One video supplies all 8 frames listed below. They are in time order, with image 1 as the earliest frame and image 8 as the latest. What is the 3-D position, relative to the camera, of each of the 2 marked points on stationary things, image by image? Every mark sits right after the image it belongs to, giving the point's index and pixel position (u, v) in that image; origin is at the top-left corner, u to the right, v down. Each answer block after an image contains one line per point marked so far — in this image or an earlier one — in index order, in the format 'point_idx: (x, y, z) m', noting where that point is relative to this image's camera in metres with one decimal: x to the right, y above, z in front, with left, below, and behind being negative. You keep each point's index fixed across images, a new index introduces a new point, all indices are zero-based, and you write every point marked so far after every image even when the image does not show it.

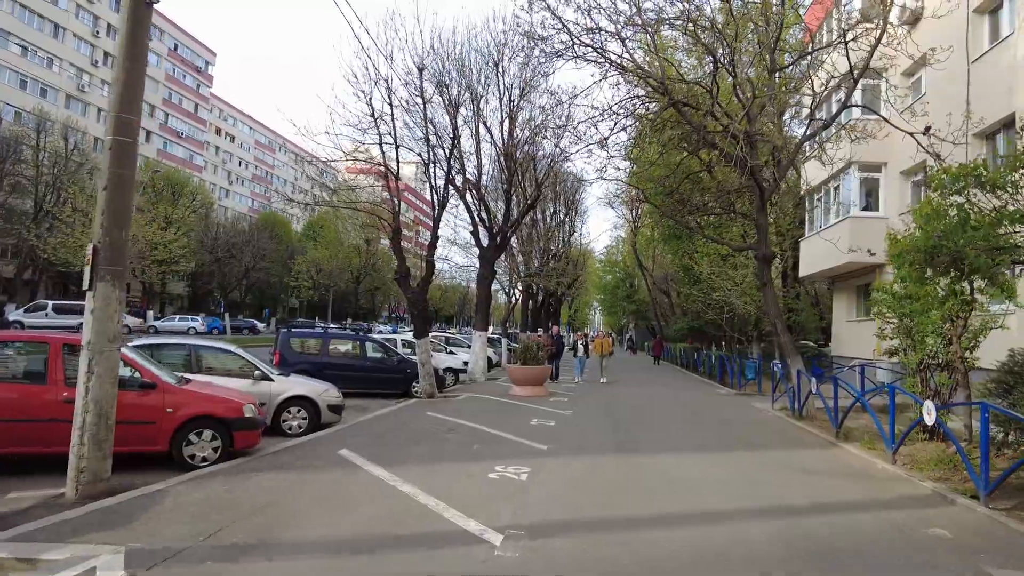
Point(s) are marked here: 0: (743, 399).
0: (+6.1, -2.9, +17.2) m
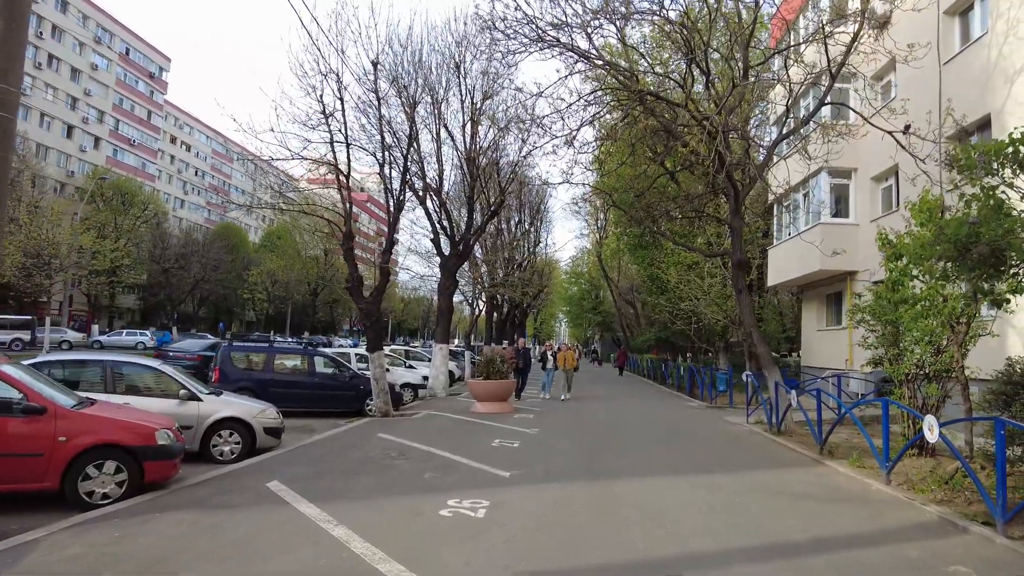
0: (+5.1, -3.1, +16.5) m
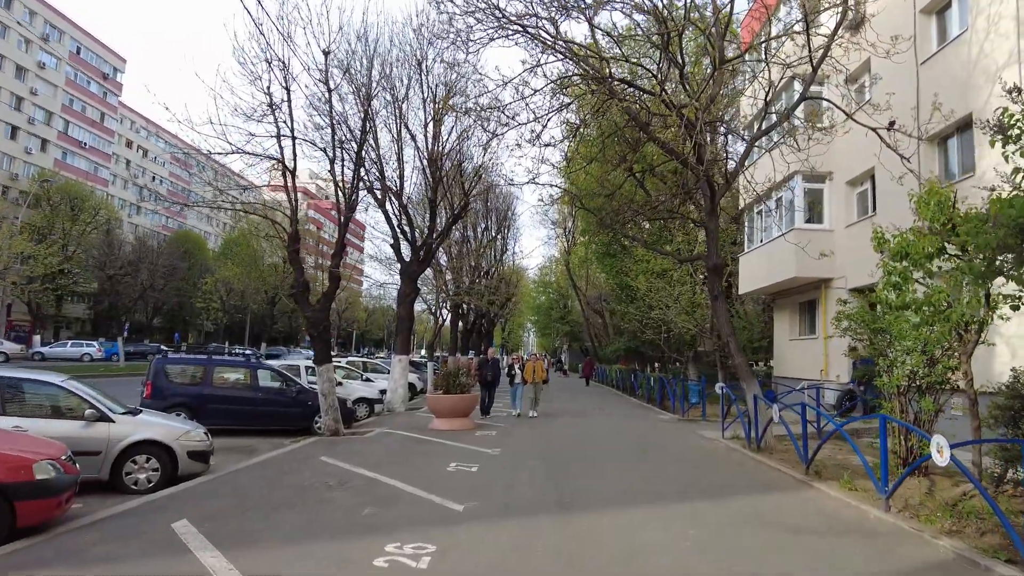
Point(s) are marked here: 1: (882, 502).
0: (+4.2, -3.3, +15.7) m
1: (+4.1, -2.4, +7.1) m
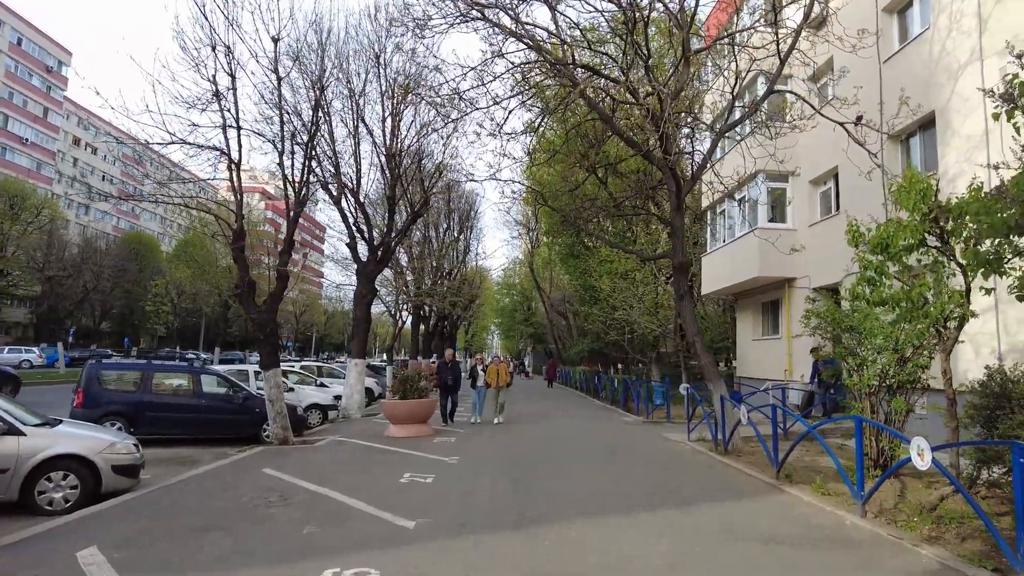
0: (+3.3, -3.3, +15.3) m
1: (+3.6, -2.3, +6.8) m
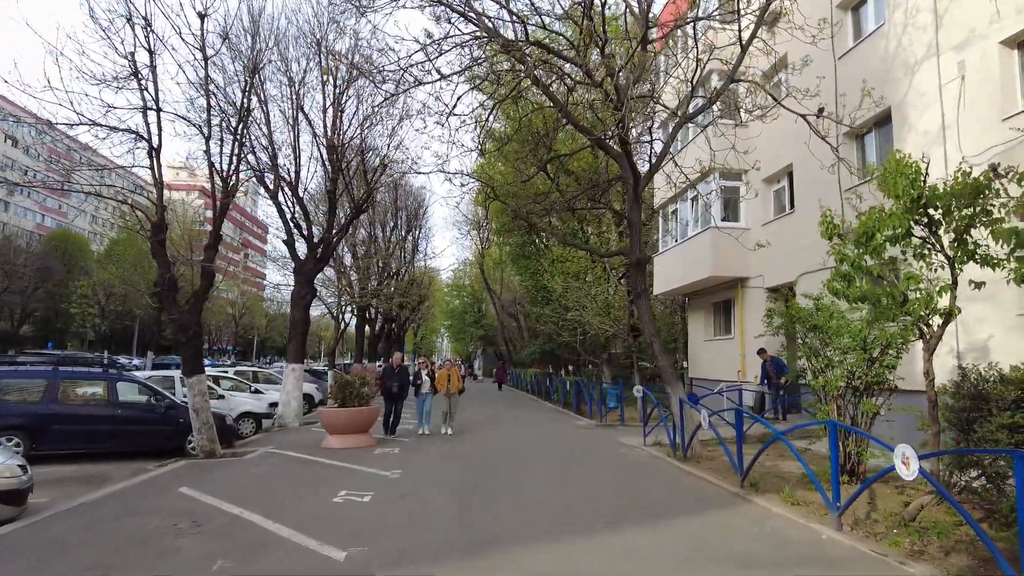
0: (+2.2, -3.3, +14.8) m
1: (+3.1, -2.3, +6.4) m
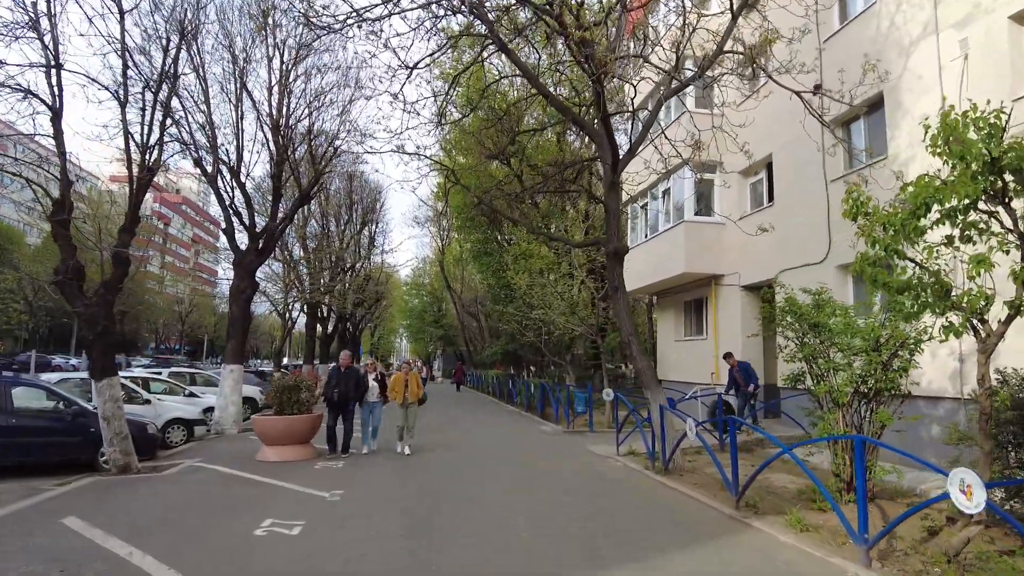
0: (+1.3, -3.2, +13.7) m
1: (+2.8, -2.2, +5.3) m
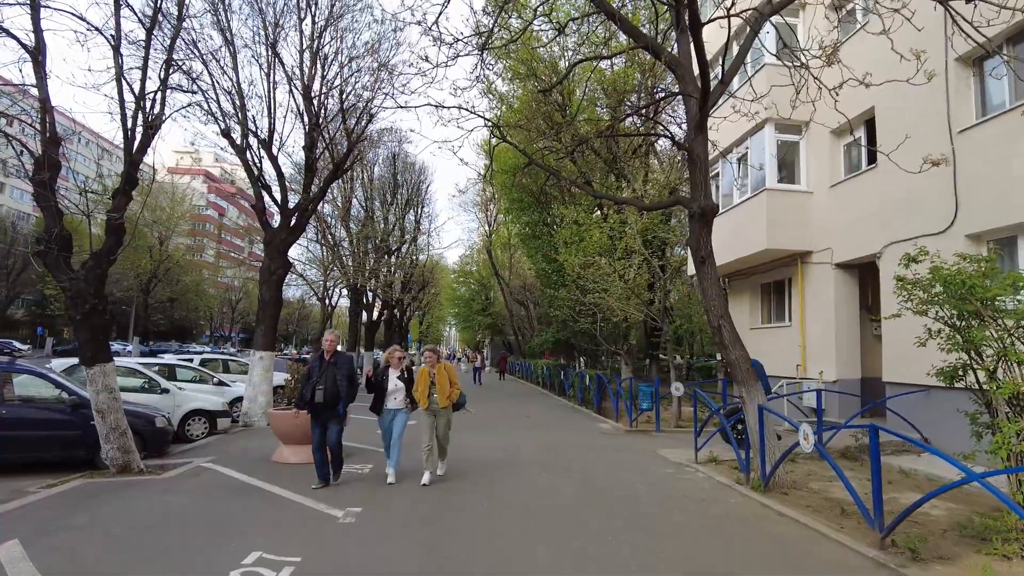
0: (+2.4, -2.8, +11.9) m
1: (+3.2, -1.9, +3.4) m
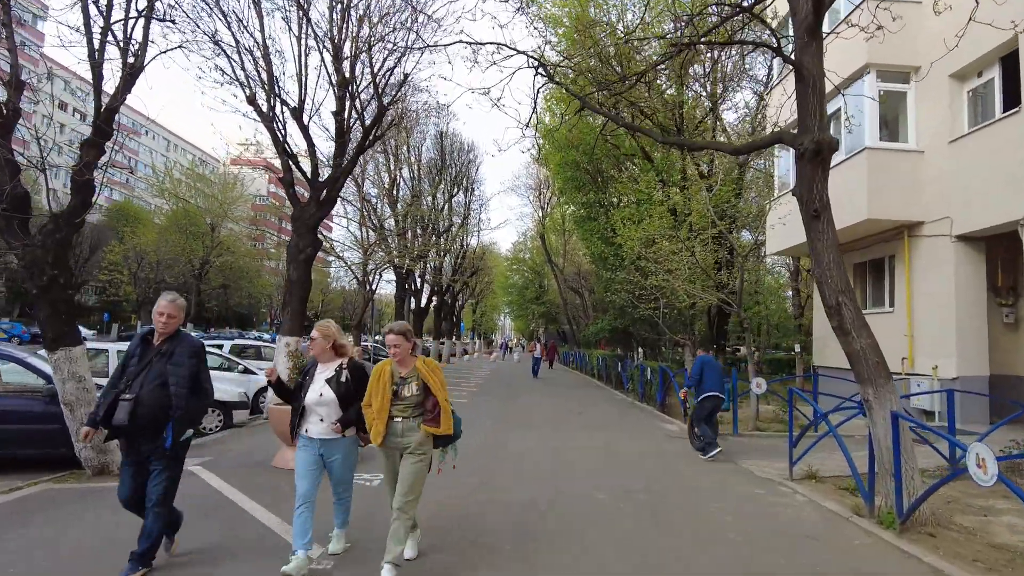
0: (+3.1, -2.4, +10.0) m
1: (+3.2, -1.7, +1.4) m
